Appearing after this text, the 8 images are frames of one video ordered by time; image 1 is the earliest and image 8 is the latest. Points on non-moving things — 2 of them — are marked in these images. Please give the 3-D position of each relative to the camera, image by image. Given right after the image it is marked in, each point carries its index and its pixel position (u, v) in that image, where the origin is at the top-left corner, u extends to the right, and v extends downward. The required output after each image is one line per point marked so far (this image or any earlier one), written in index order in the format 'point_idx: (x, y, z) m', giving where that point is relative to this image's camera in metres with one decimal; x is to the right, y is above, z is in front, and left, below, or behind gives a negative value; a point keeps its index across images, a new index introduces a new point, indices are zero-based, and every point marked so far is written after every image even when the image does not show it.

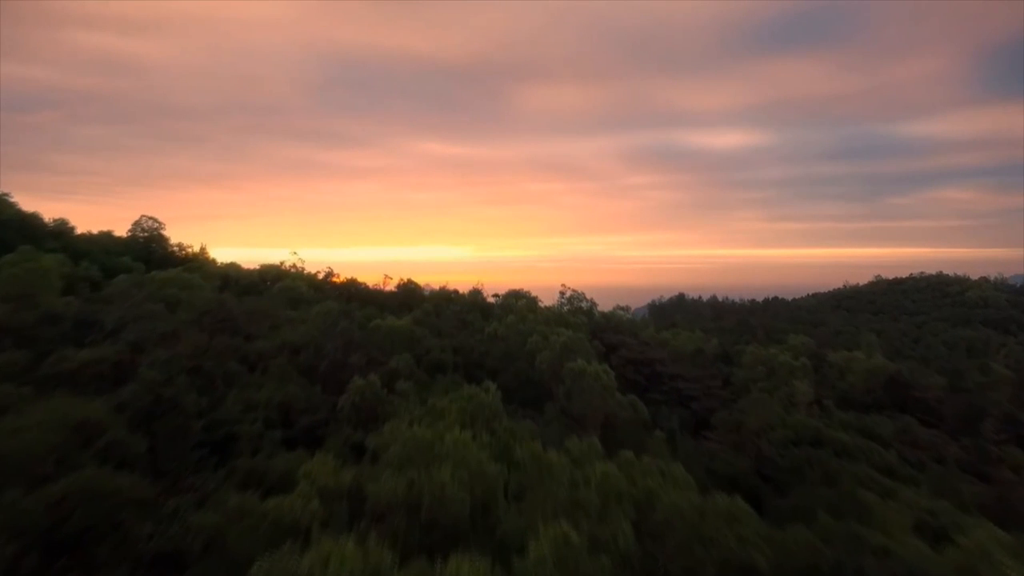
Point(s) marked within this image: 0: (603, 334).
0: (+1.3, -0.7, +13.0) m
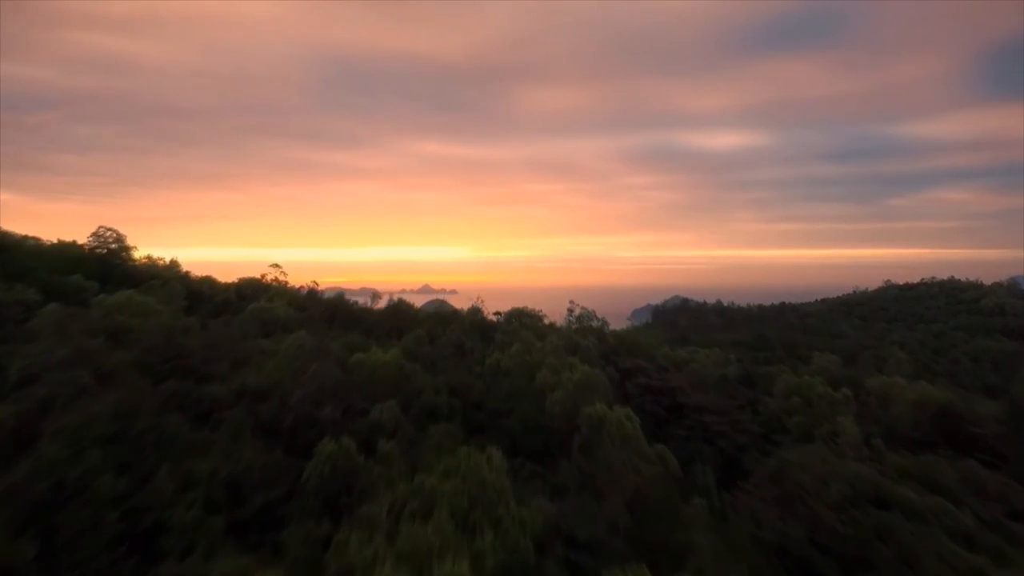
0: (+1.3, -0.9, +11.7) m
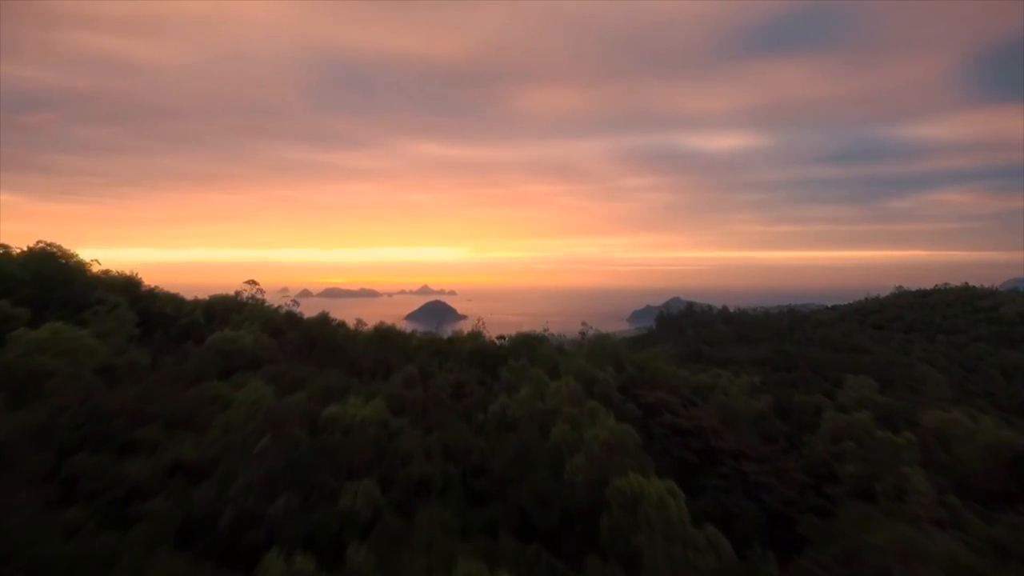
0: (+1.4, -1.1, +10.2) m
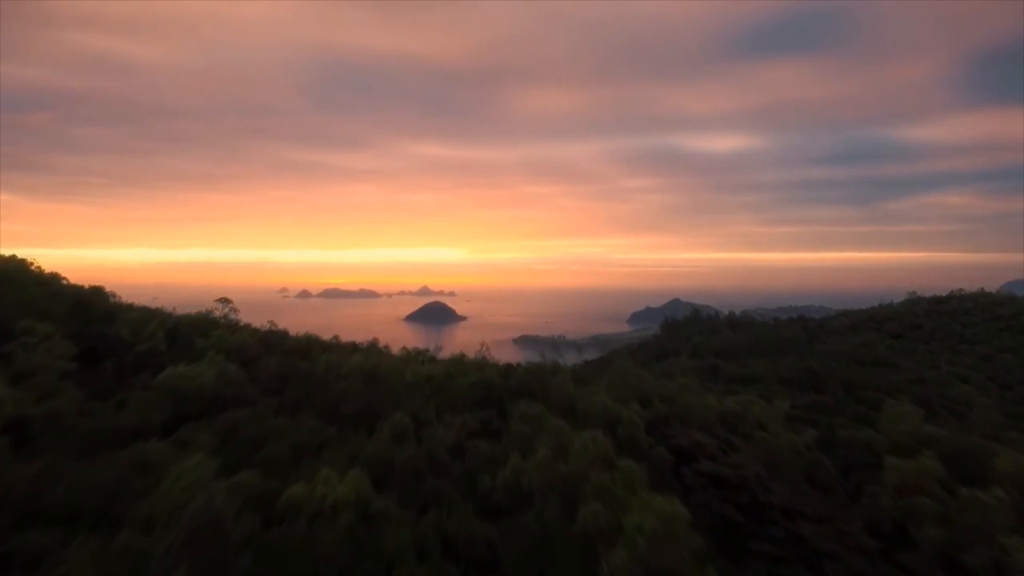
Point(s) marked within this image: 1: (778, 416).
0: (+1.5, -1.4, +8.8) m
1: (+3.4, -1.6, +11.7) m
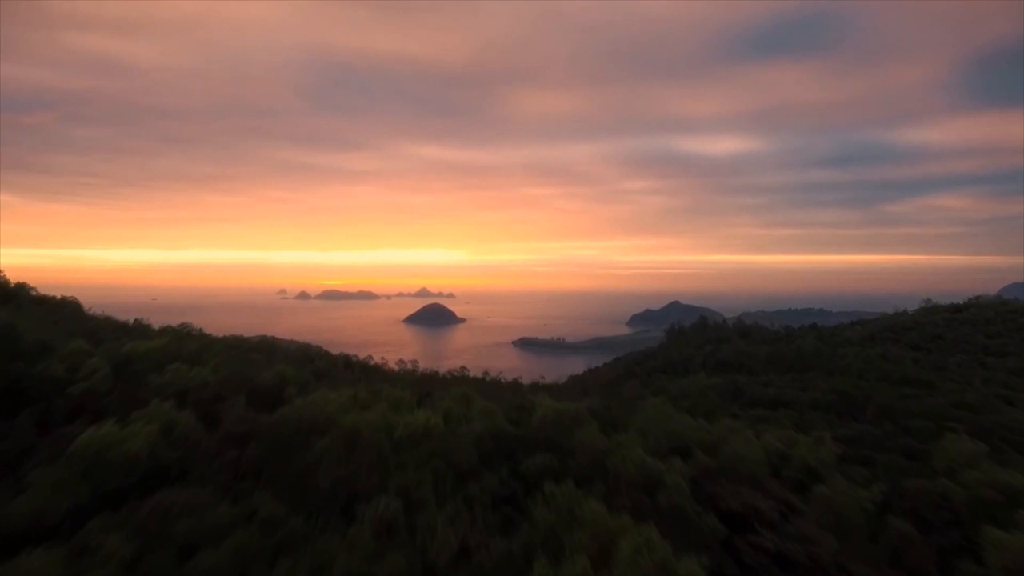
0: (+1.6, -1.6, +7.2) m
1: (+3.6, -1.9, +10.1) m
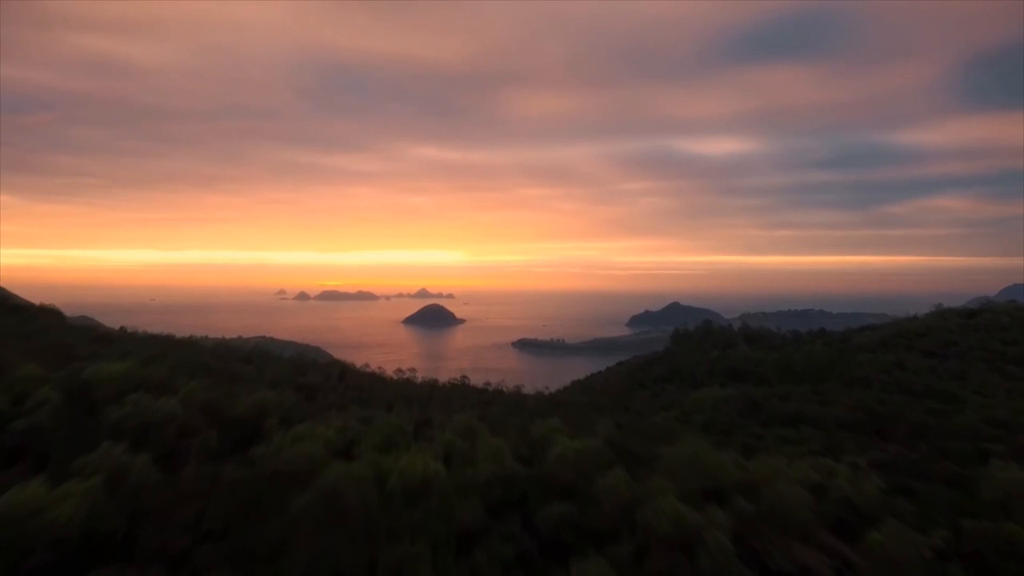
0: (+1.7, -1.8, +6.2) m
1: (+3.6, -2.0, +9.1) m
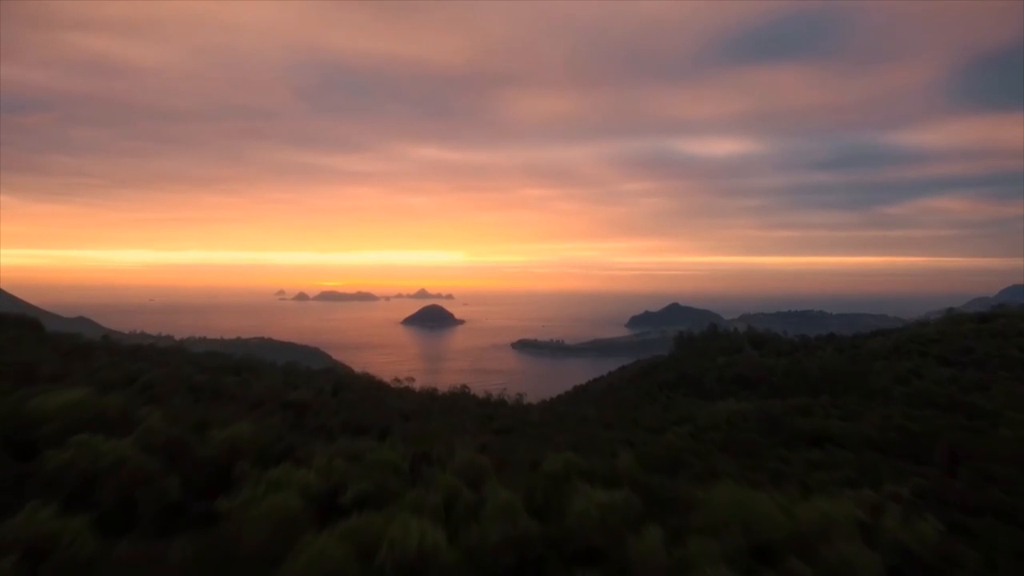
0: (+1.8, -1.9, +5.2) m
1: (+3.7, -2.2, +8.1) m
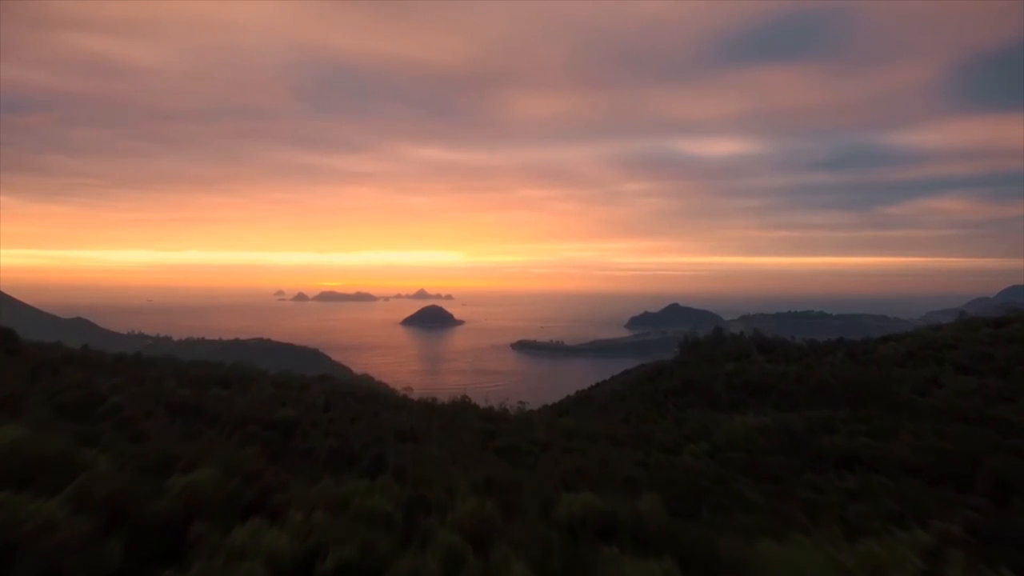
0: (+1.9, -2.0, +4.1) m
1: (+3.8, -2.3, +7.0) m
